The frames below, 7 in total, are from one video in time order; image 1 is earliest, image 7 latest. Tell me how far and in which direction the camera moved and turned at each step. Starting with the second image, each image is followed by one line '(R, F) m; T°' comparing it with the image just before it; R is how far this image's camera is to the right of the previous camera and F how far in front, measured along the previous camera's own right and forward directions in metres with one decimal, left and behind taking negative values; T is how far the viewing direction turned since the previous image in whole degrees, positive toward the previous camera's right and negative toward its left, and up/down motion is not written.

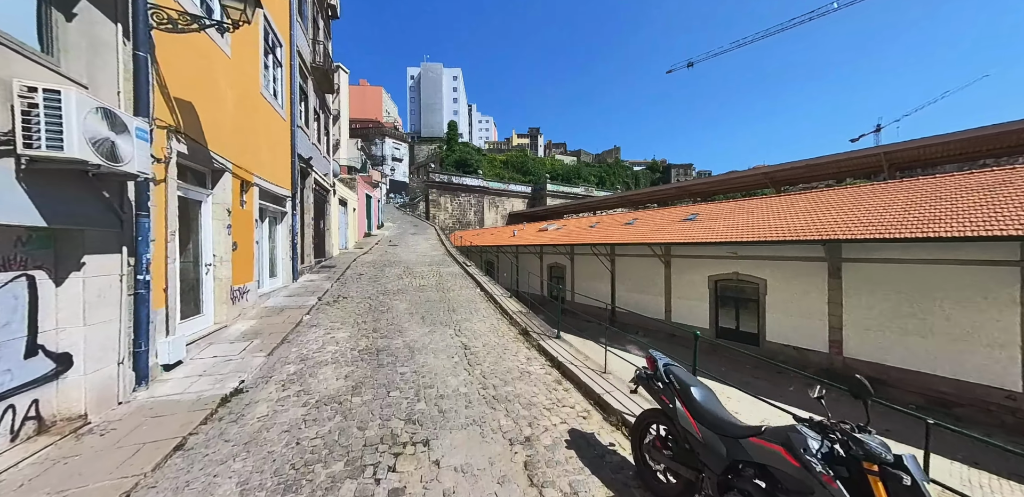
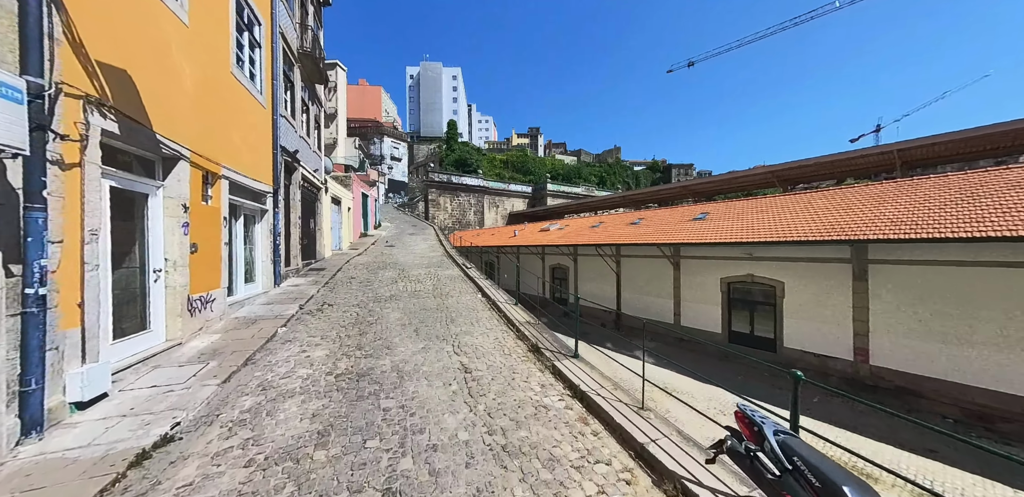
(-0.1, +0.8) m; 0°
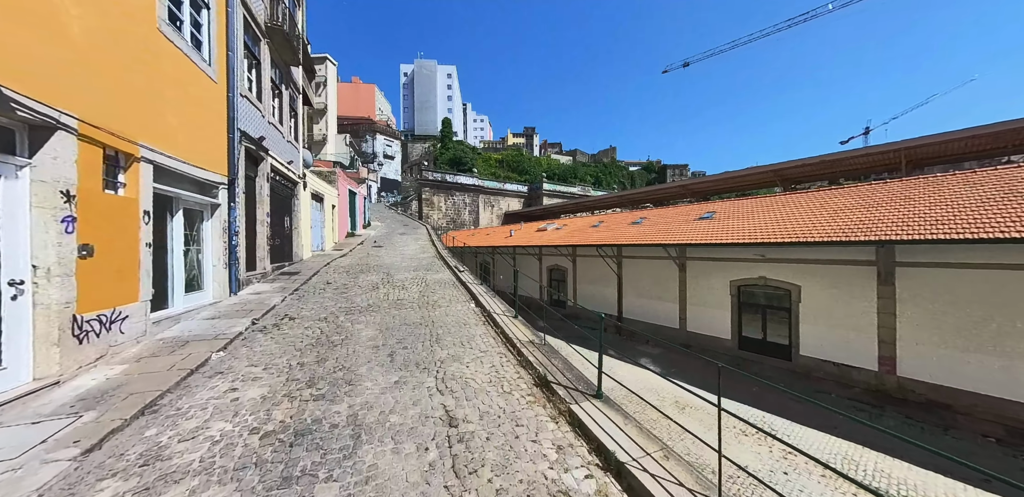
(-0.1, +1.1) m; +1°
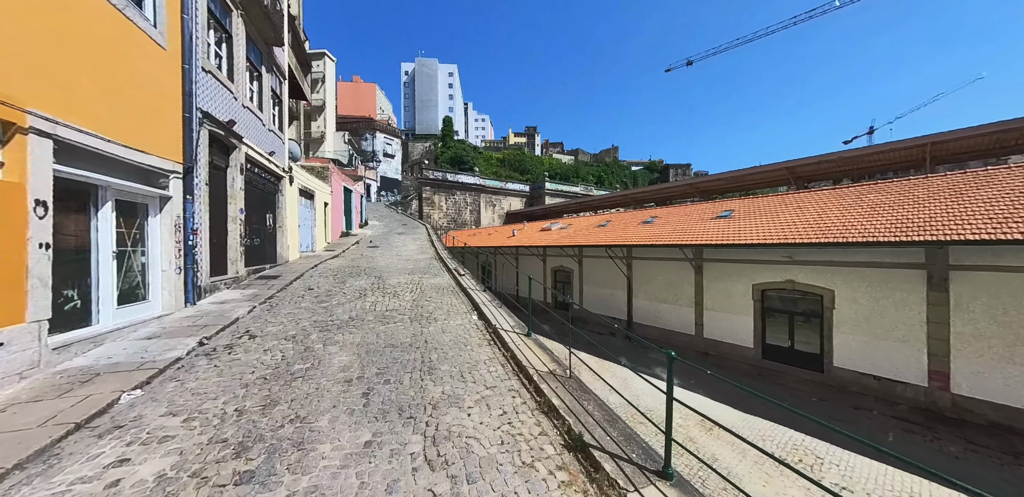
(-0.2, +1.1) m; 0°
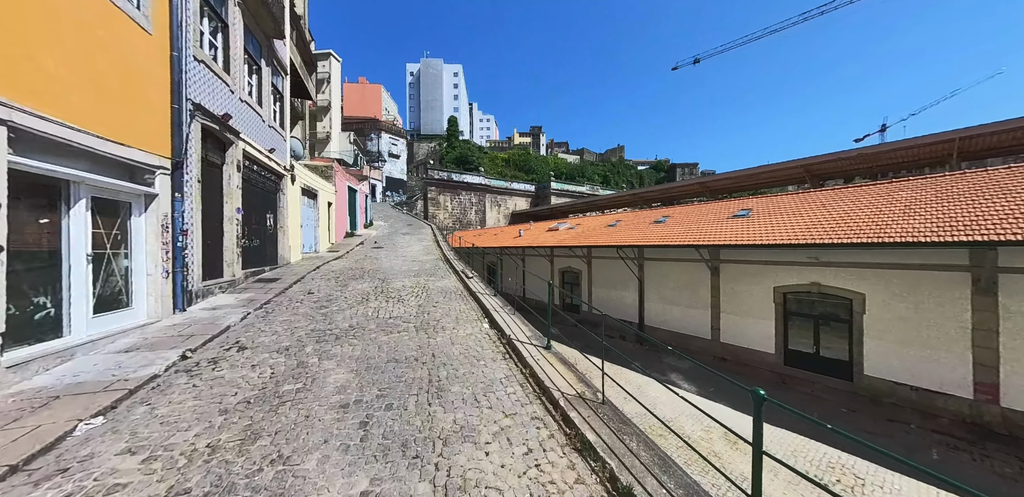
(-0.2, +0.5) m; -1°
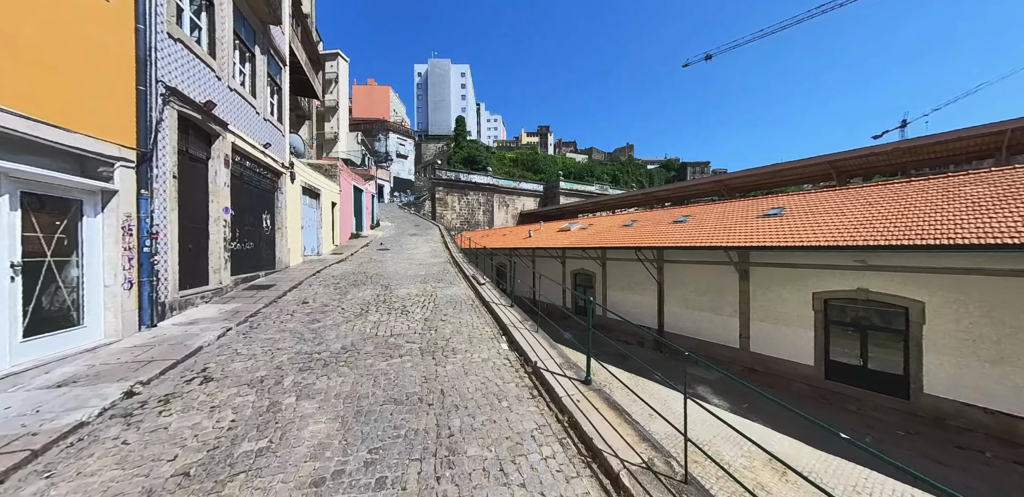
(-0.2, +0.9) m; -1°
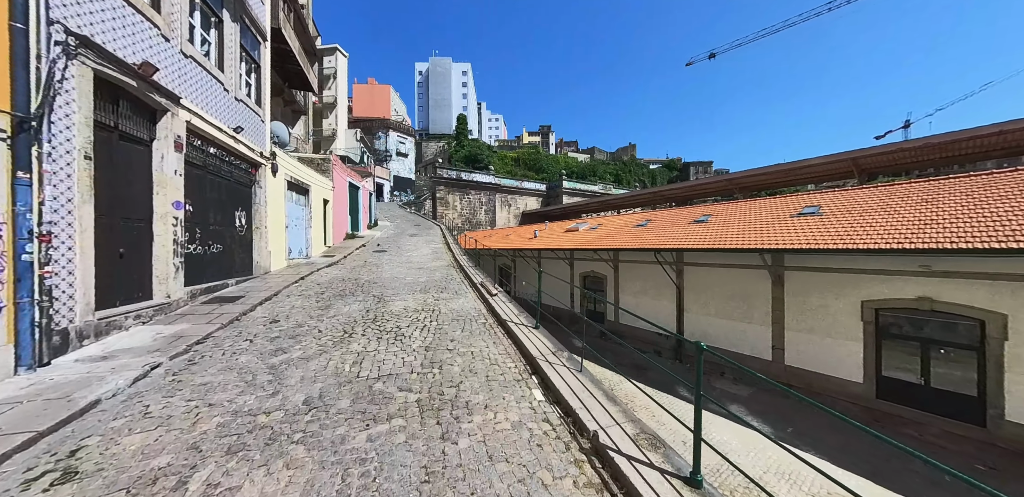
(-0.4, +1.3) m; 0°
